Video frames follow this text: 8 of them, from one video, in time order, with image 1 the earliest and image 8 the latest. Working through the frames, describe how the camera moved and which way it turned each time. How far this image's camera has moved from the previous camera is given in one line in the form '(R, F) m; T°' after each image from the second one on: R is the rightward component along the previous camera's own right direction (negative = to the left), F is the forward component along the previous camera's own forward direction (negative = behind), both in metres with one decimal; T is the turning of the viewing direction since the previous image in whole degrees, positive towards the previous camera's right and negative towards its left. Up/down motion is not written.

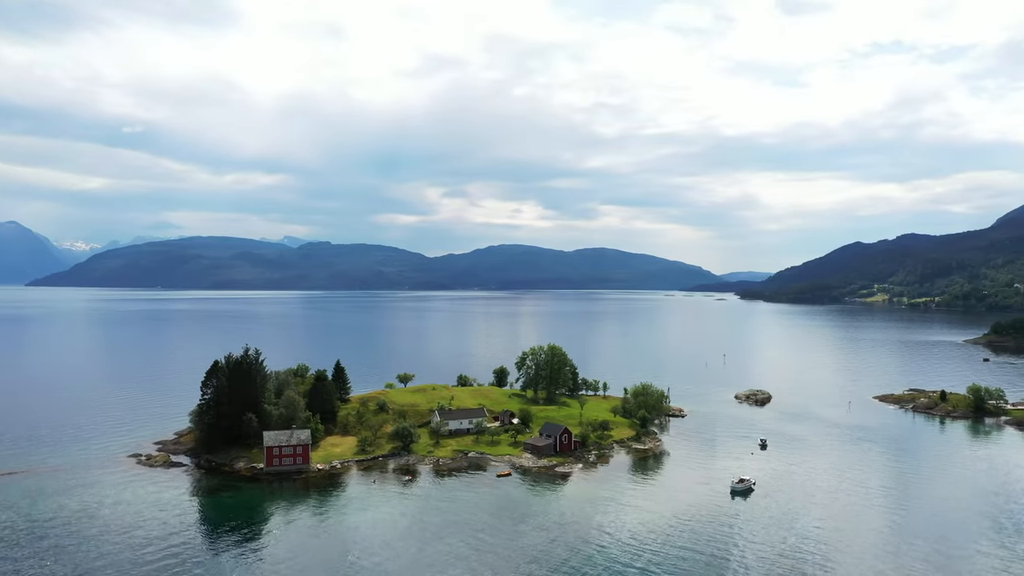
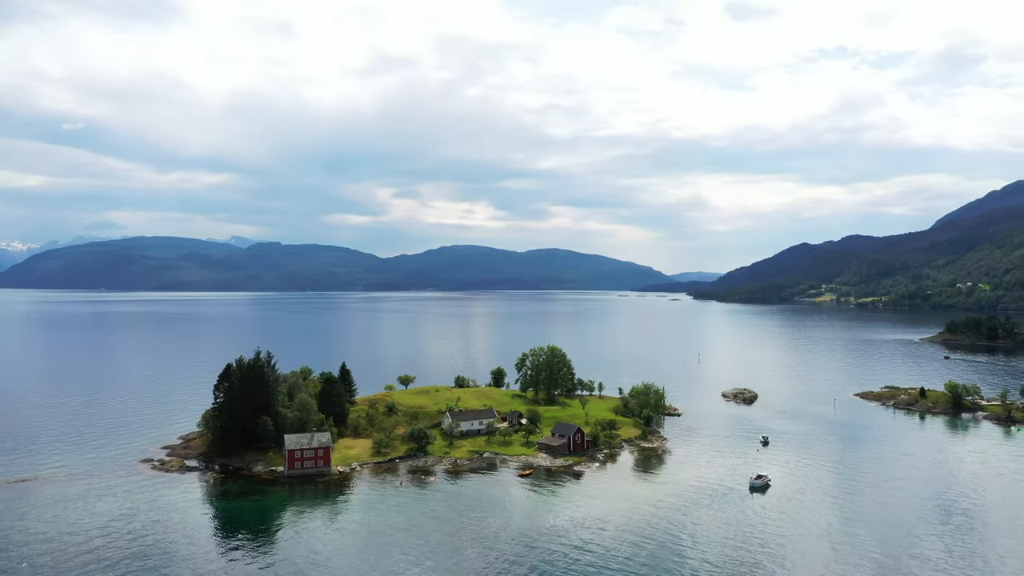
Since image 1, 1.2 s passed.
(-5.2, -0.8) m; +3°
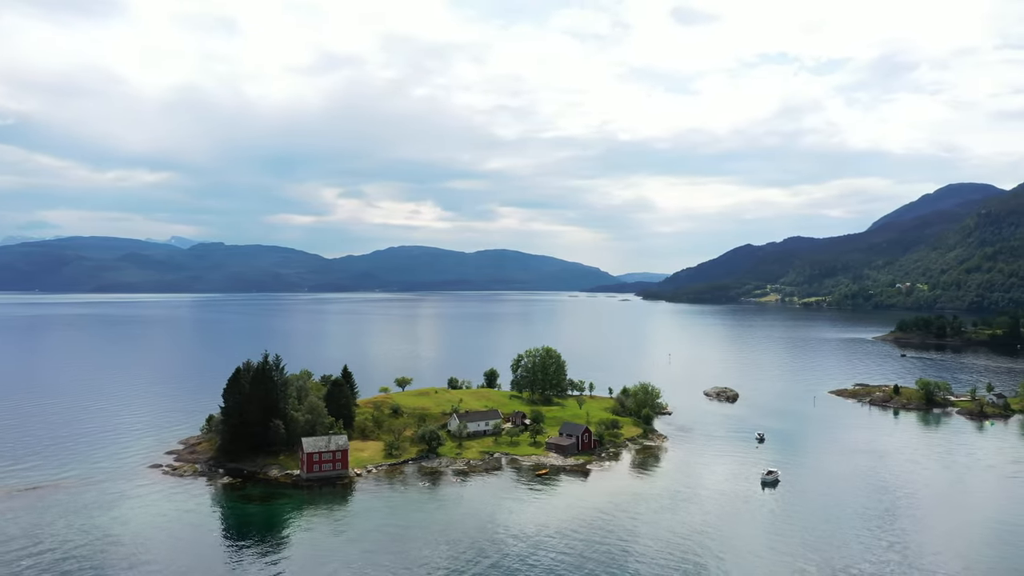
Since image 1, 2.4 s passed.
(-5.4, -0.8) m; +3°
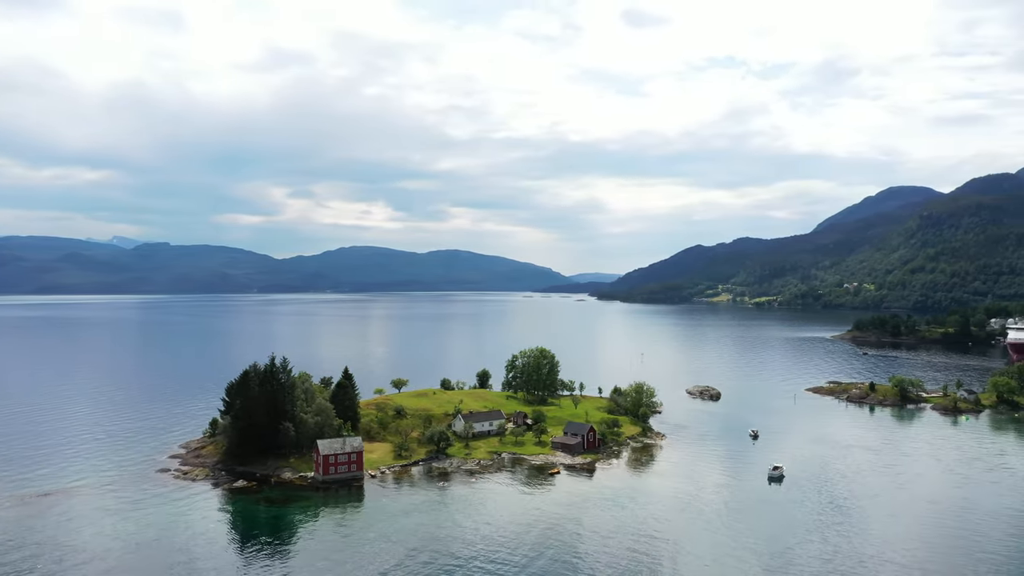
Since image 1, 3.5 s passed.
(-4.8, -0.8) m; +3°
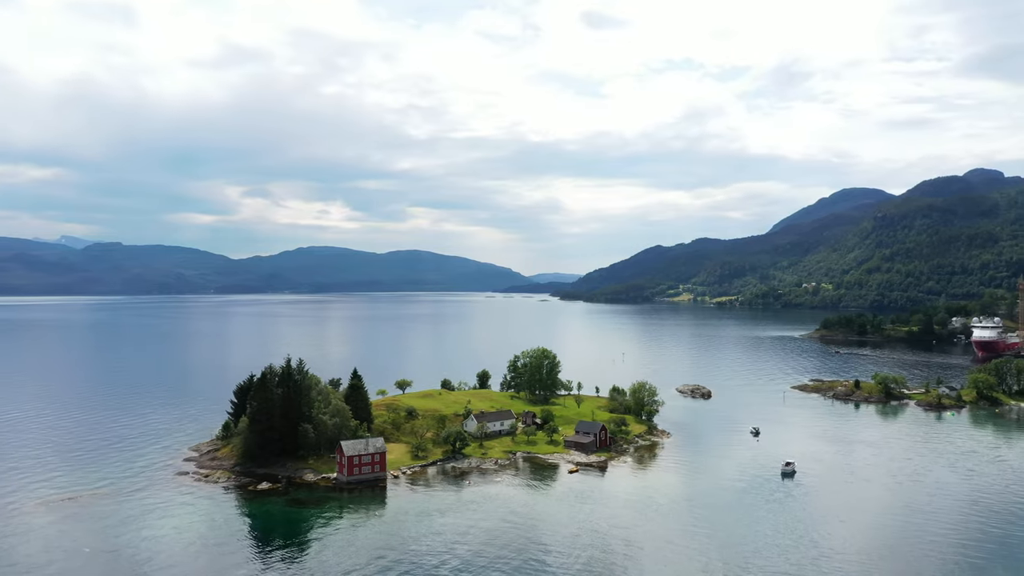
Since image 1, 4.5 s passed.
(-4.9, -0.9) m; +2°
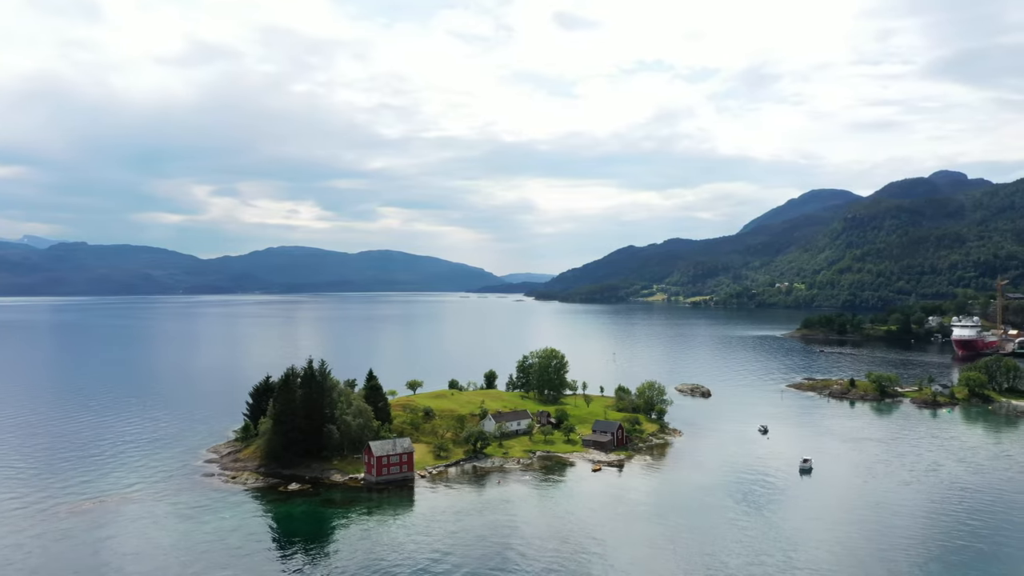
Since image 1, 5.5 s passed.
(-4.5, -0.9) m; +1°
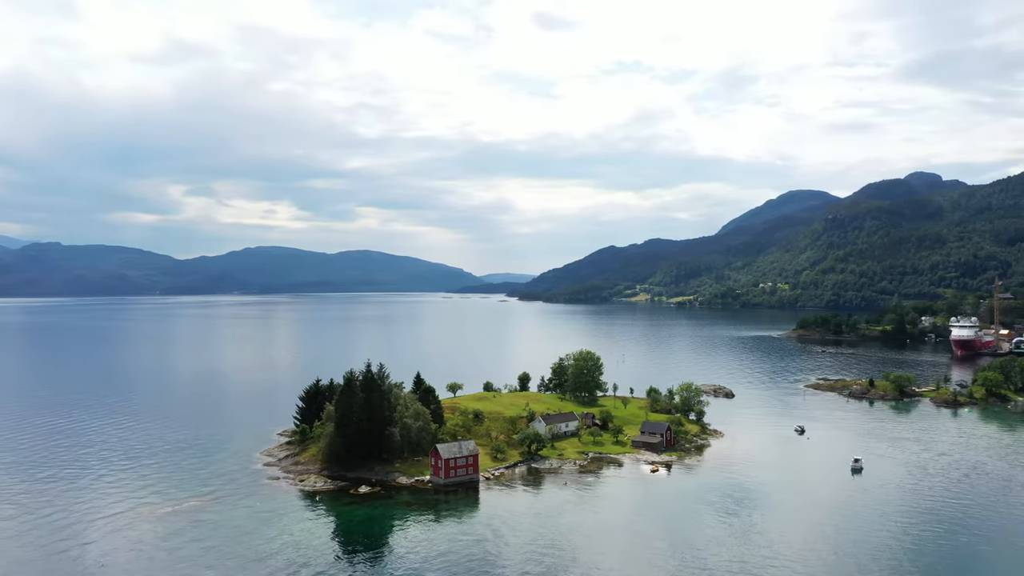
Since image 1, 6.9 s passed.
(-7.5, -1.9) m; 0°
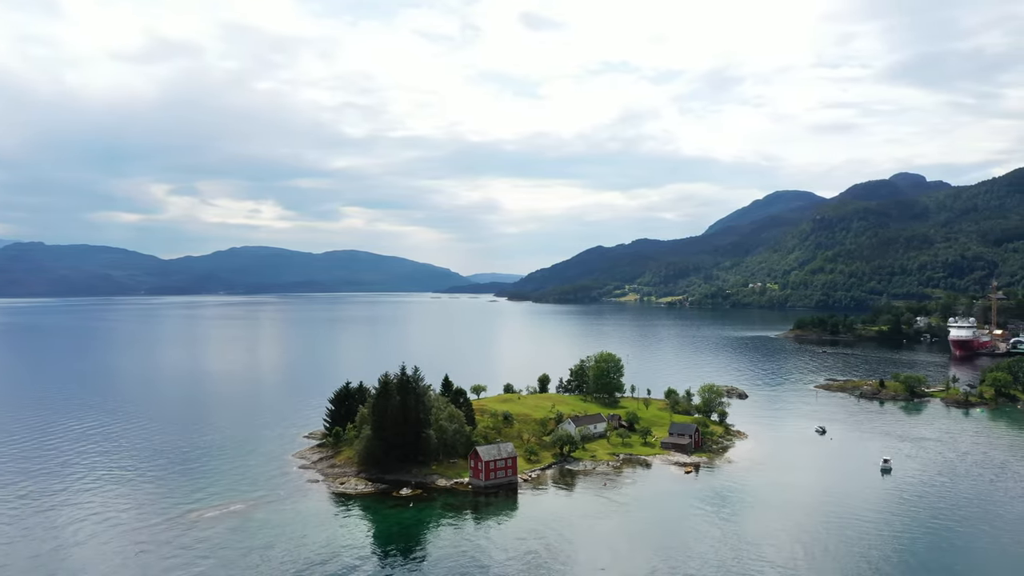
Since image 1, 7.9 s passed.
(-4.7, -1.2) m; 0°
